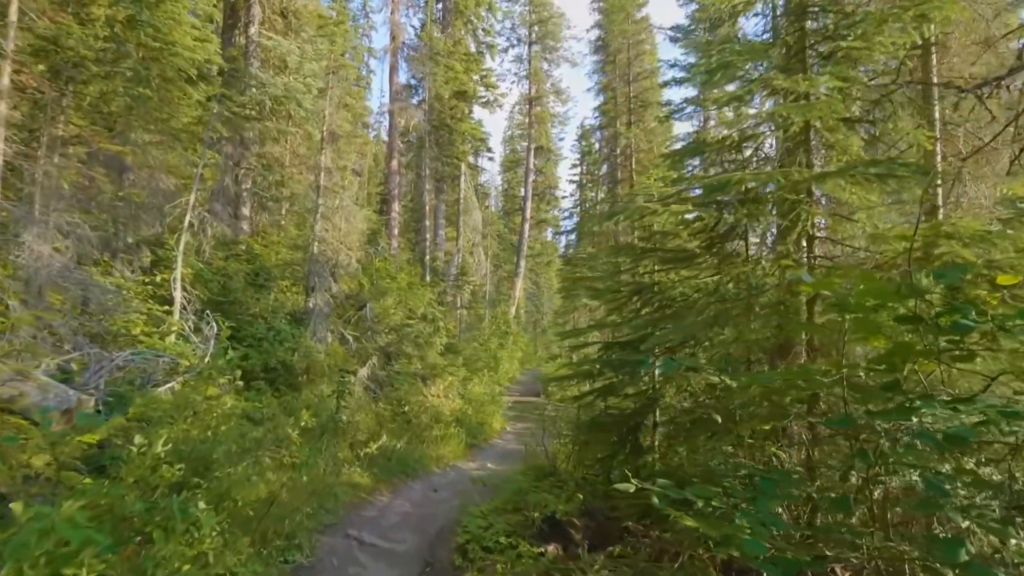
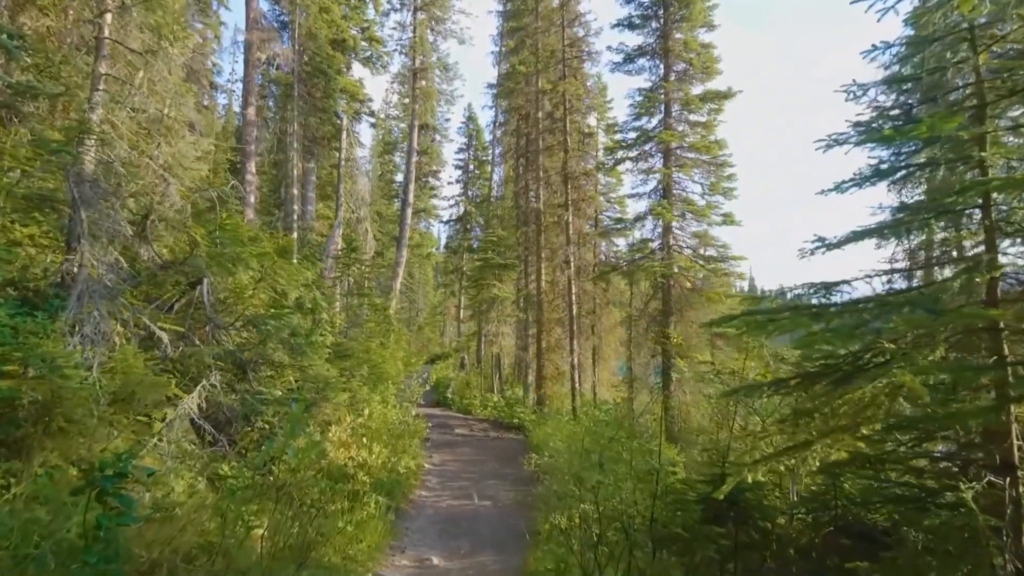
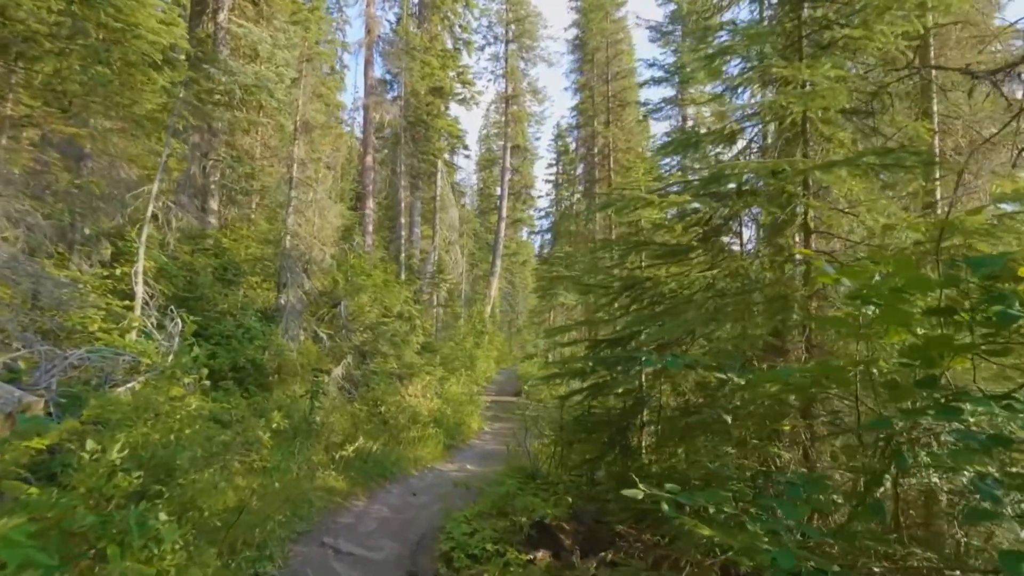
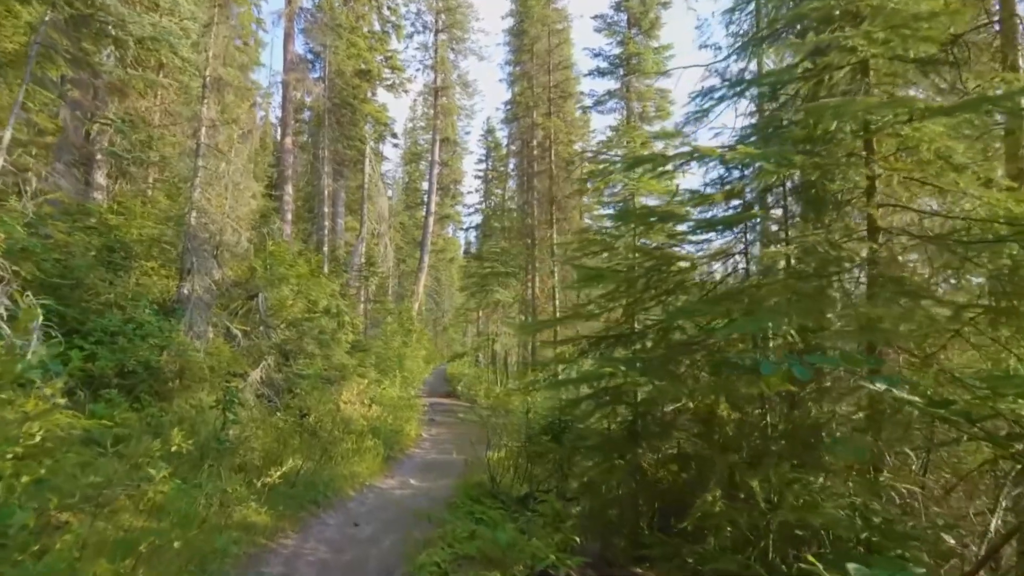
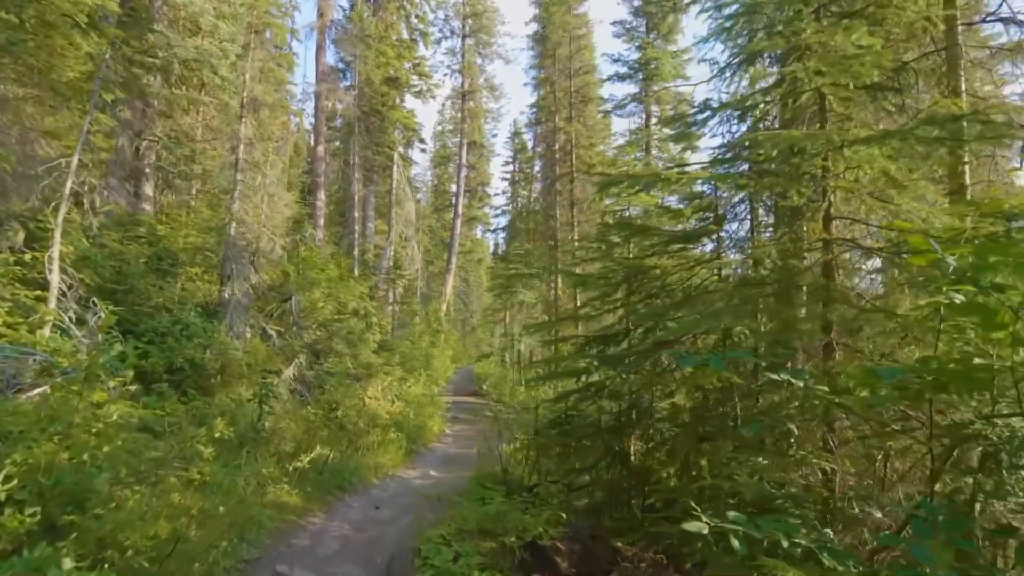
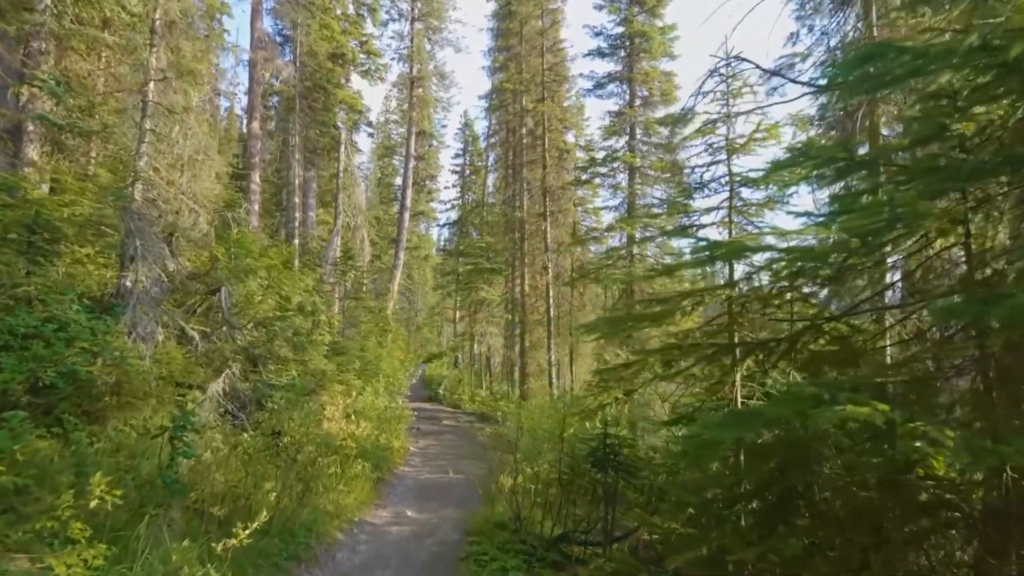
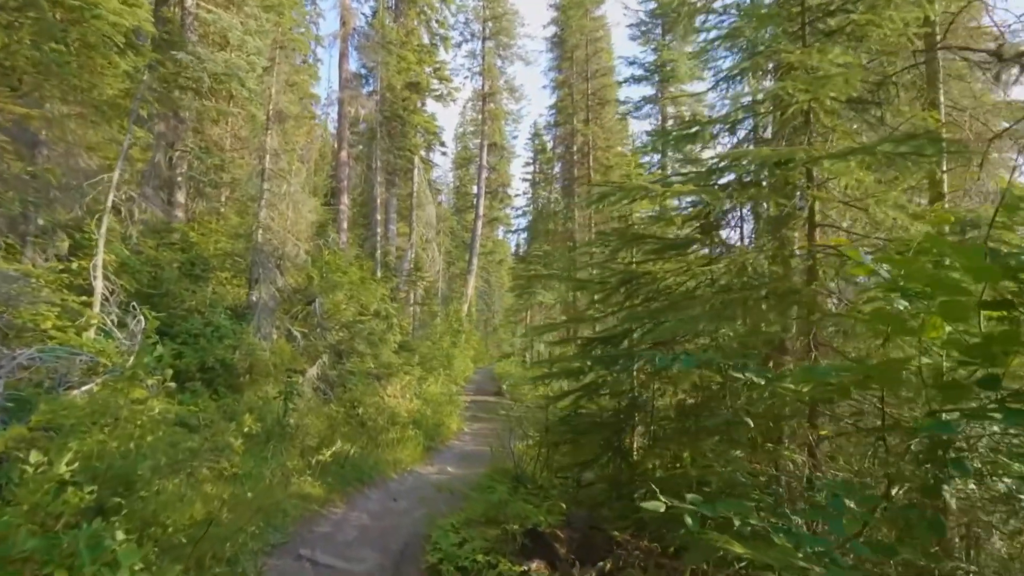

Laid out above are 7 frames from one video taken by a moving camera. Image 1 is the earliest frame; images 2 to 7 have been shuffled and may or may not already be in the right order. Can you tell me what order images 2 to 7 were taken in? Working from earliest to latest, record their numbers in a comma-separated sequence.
3, 7, 5, 4, 6, 2
